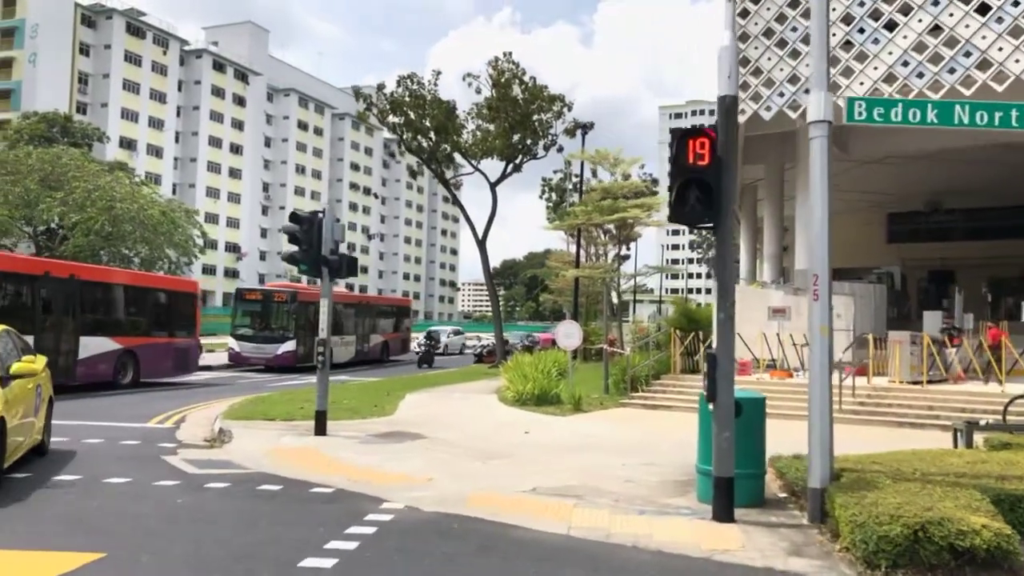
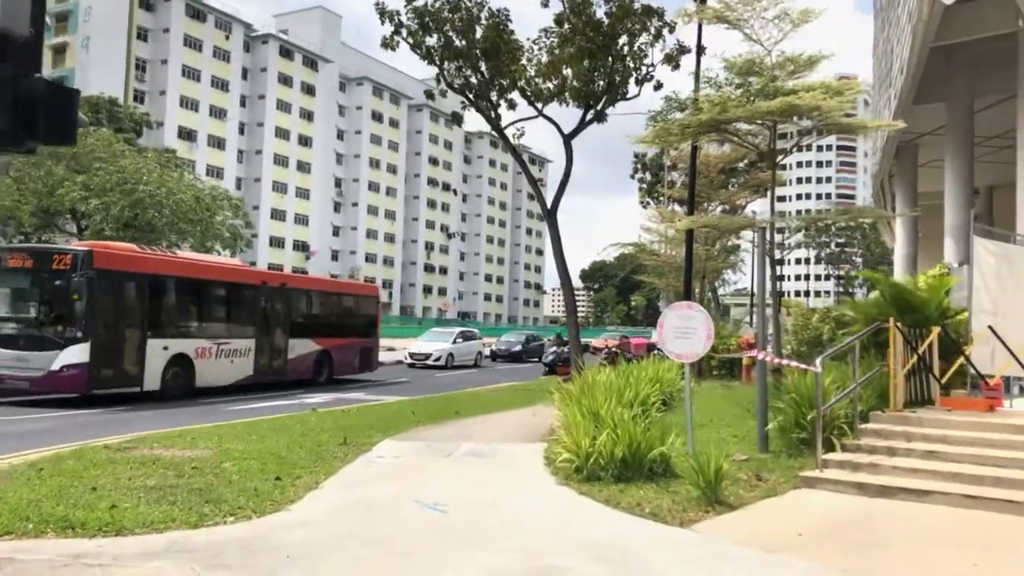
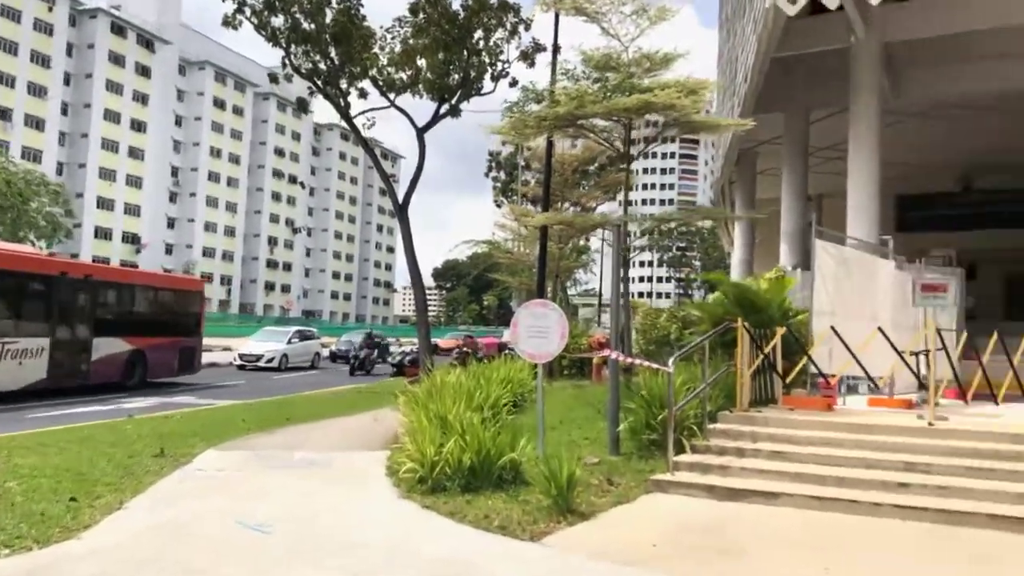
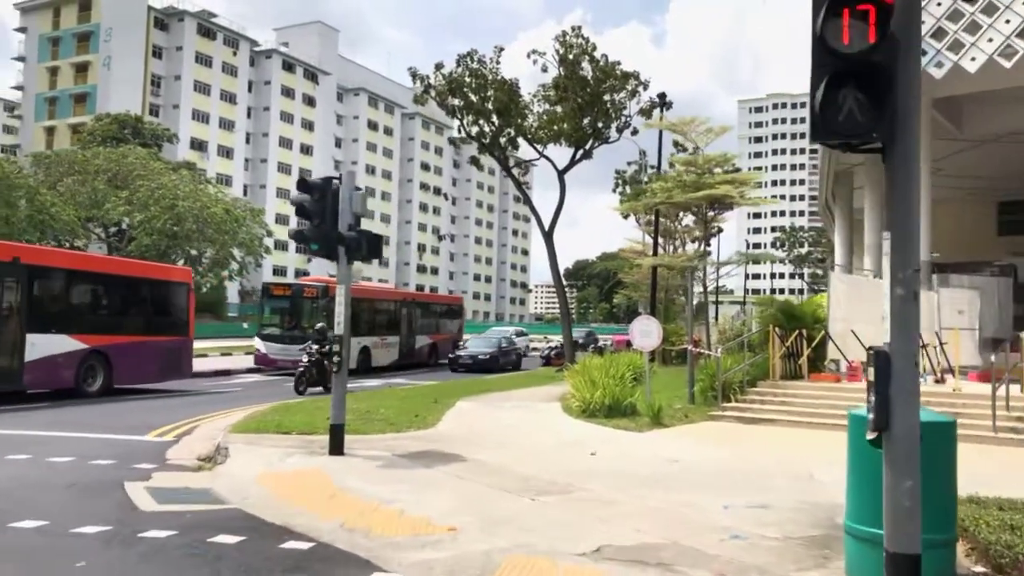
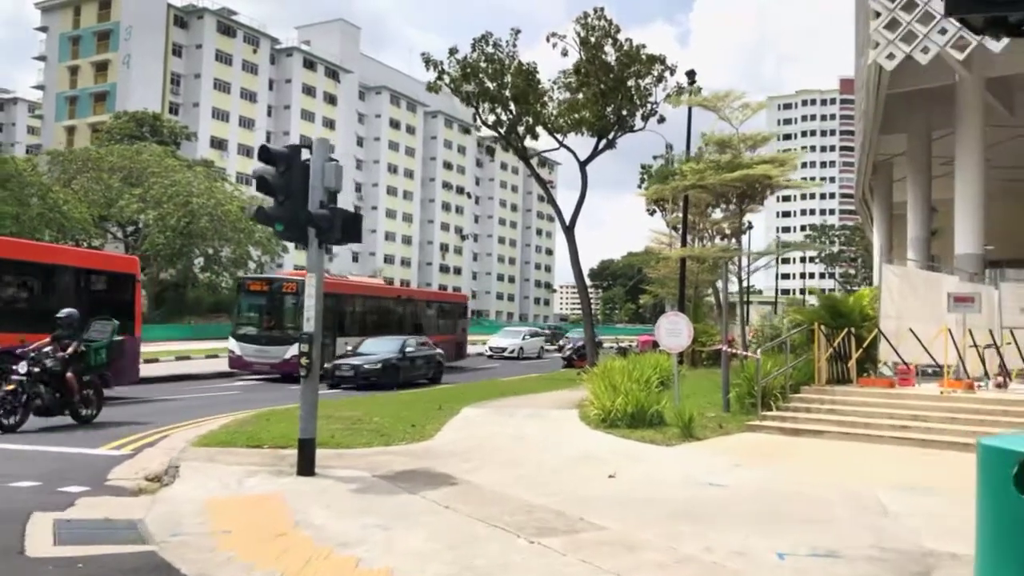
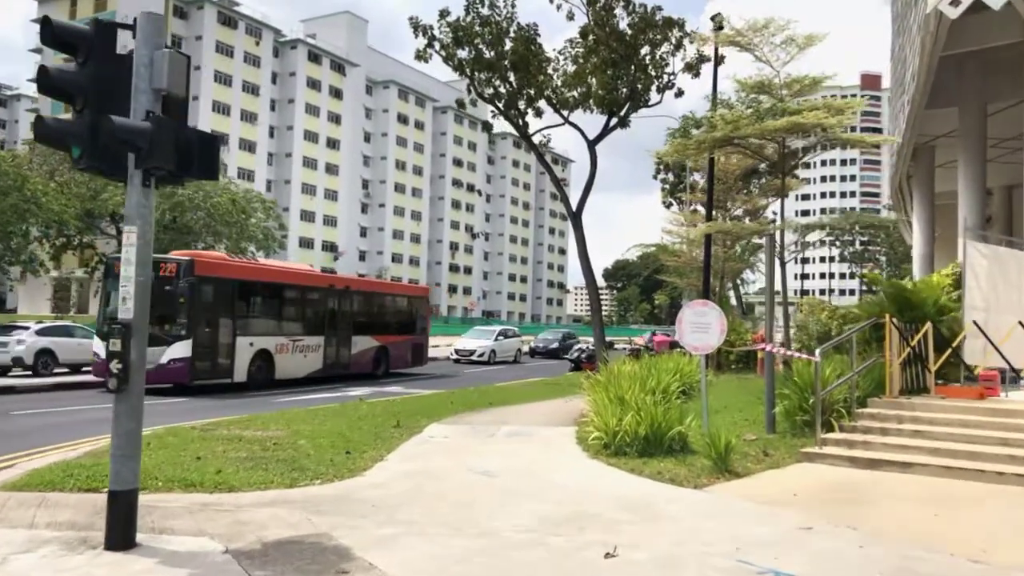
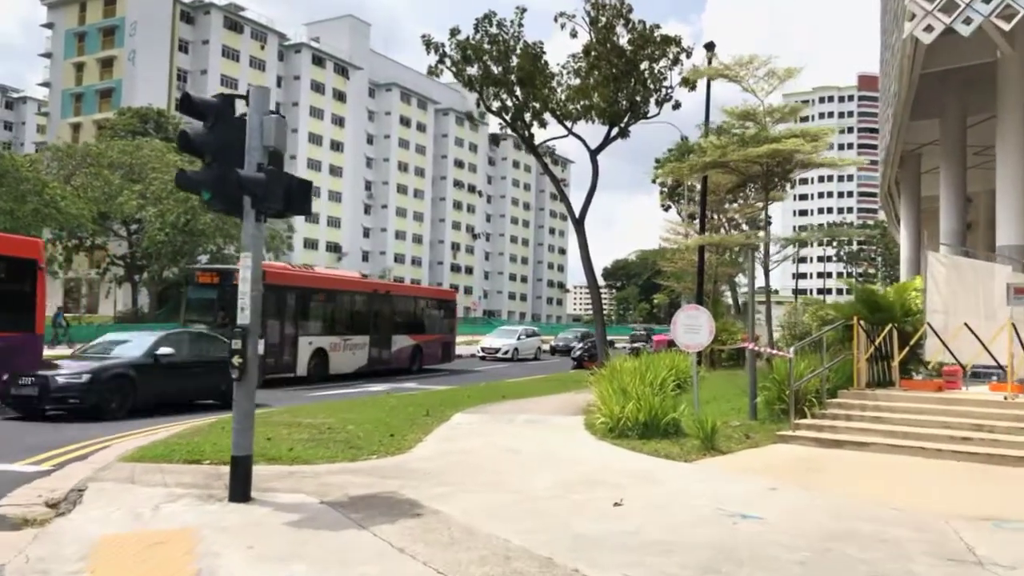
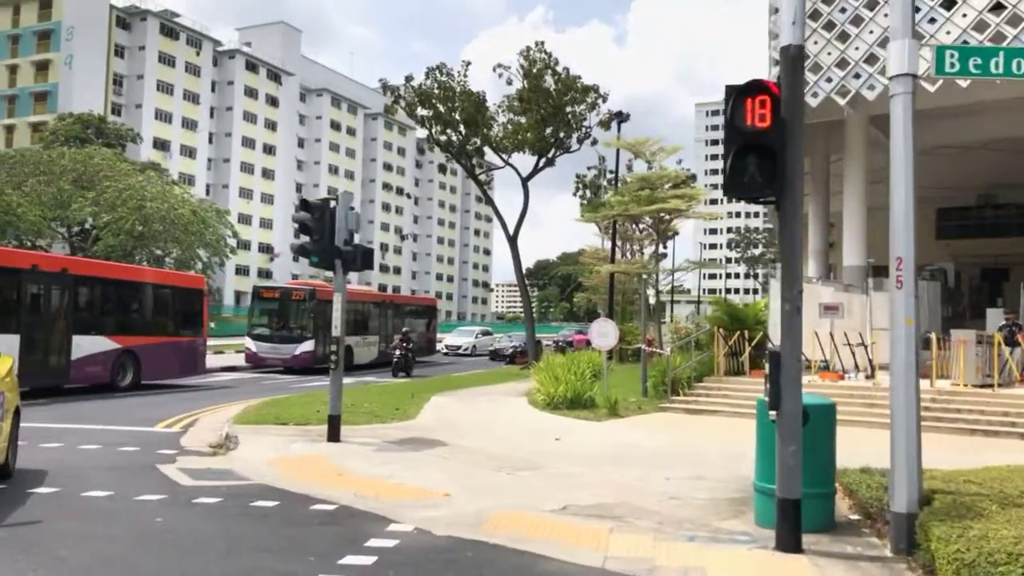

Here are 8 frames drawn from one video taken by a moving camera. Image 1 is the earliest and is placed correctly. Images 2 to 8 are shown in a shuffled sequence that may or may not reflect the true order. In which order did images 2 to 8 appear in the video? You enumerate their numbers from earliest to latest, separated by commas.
8, 4, 5, 7, 6, 2, 3
